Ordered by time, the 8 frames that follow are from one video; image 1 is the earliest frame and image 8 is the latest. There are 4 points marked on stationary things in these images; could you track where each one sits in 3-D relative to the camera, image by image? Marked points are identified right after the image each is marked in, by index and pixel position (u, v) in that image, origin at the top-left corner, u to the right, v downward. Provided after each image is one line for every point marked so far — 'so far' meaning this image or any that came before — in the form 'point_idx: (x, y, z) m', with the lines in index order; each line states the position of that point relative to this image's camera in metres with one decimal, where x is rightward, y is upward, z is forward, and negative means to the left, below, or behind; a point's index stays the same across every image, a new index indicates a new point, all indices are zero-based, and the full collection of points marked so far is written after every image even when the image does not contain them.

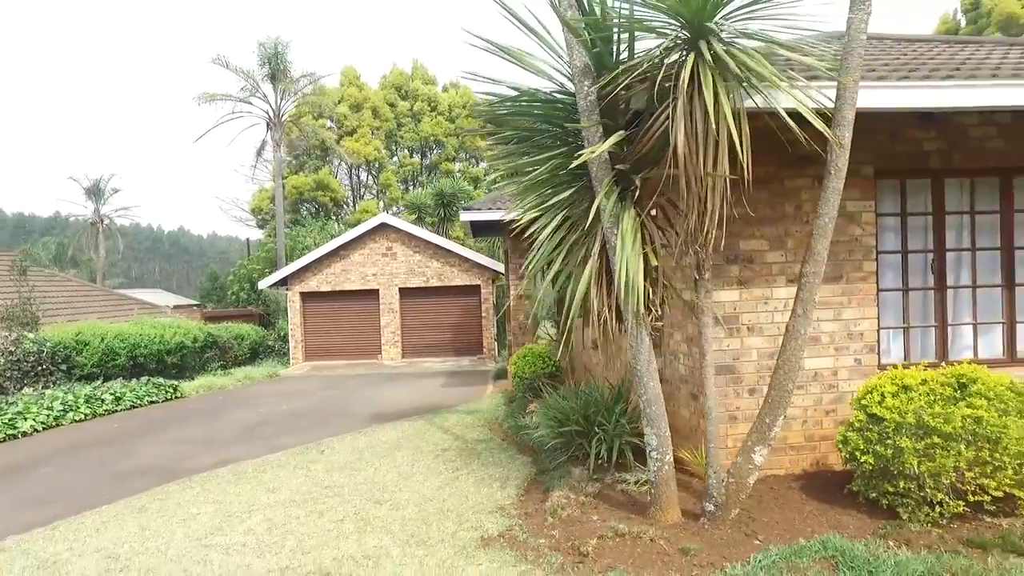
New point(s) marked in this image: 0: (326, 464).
0: (-1.9, -1.8, +7.3) m
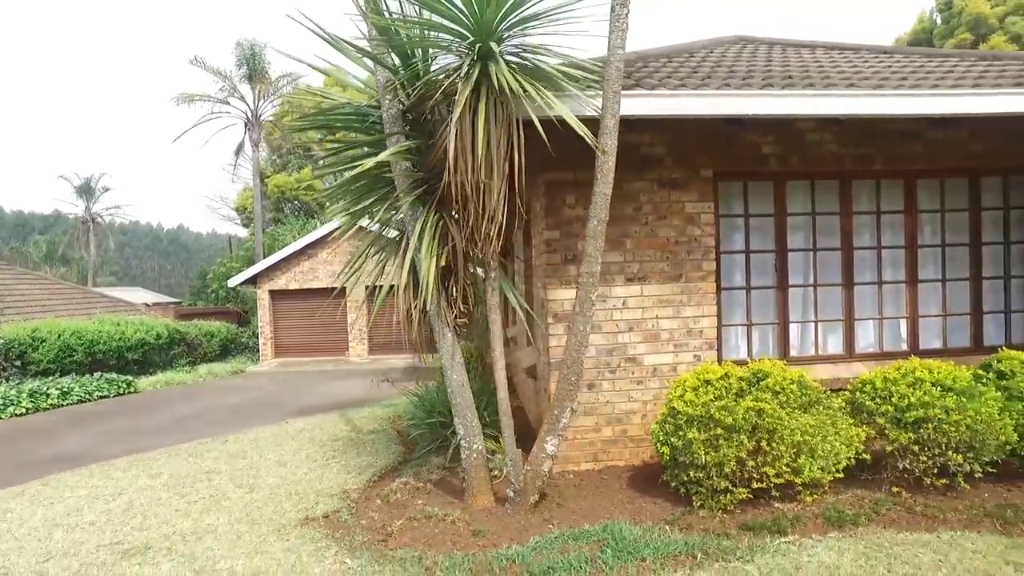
0: (-3.2, -1.8, +7.6) m
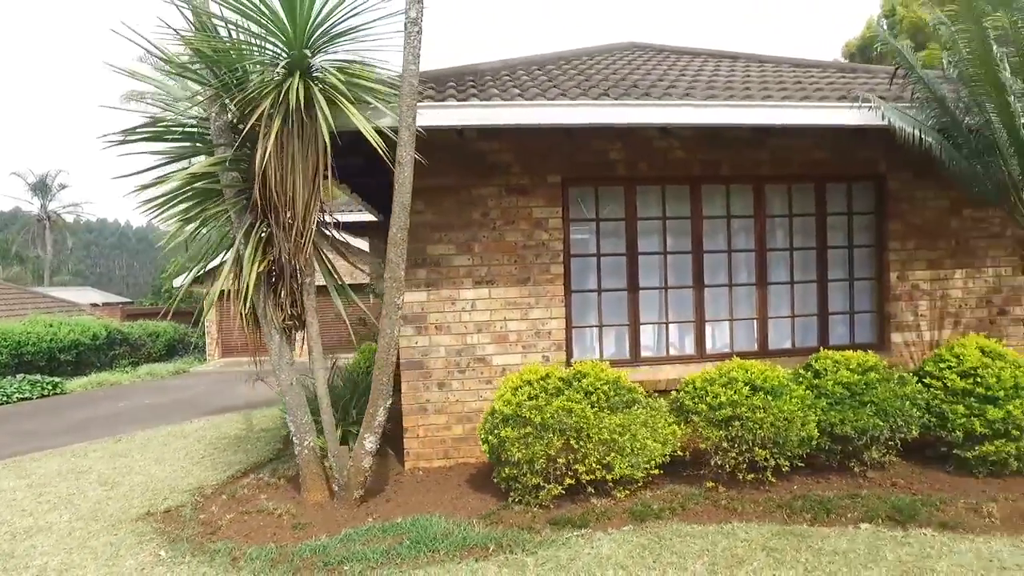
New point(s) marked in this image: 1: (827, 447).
0: (-4.5, -1.8, +7.8) m
1: (+2.3, -1.2, +5.1) m
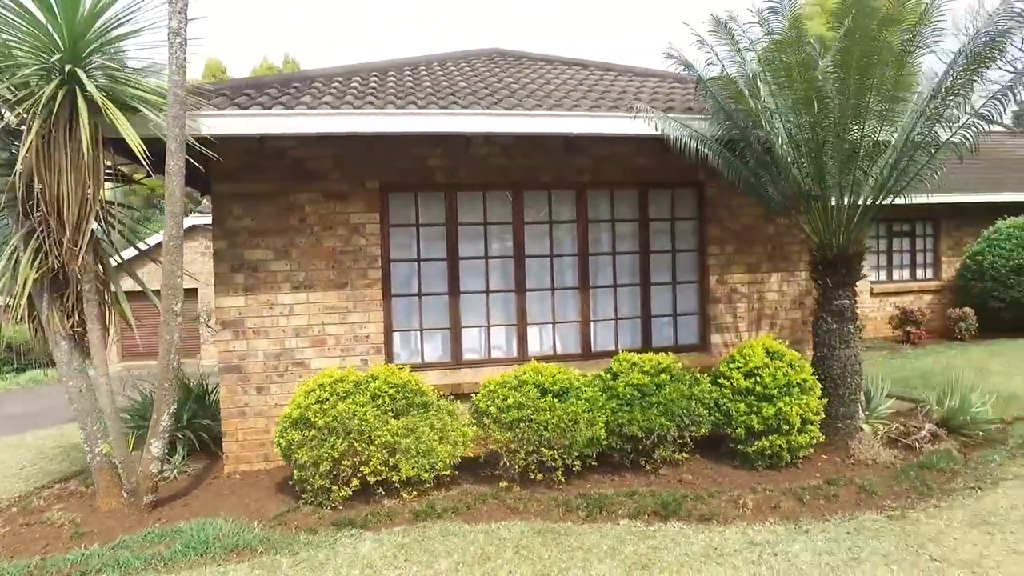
0: (-6.2, -1.8, +7.5) m
1: (+0.8, -1.2, +5.4) m
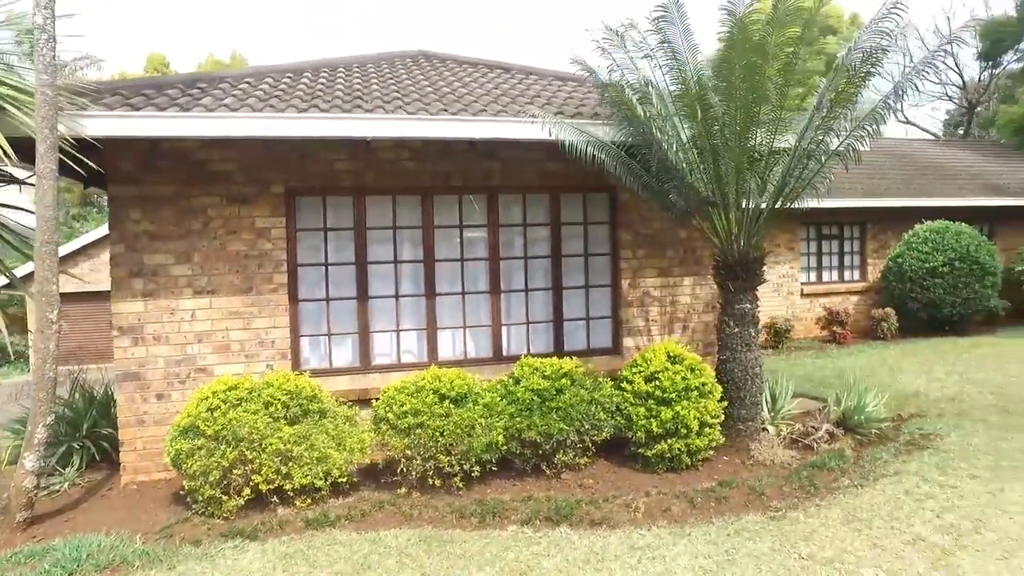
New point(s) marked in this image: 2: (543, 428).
0: (-7.1, -1.9, +7.1) m
1: (0.0, -1.2, +5.4) m
2: (+0.2, -1.0, +5.3) m
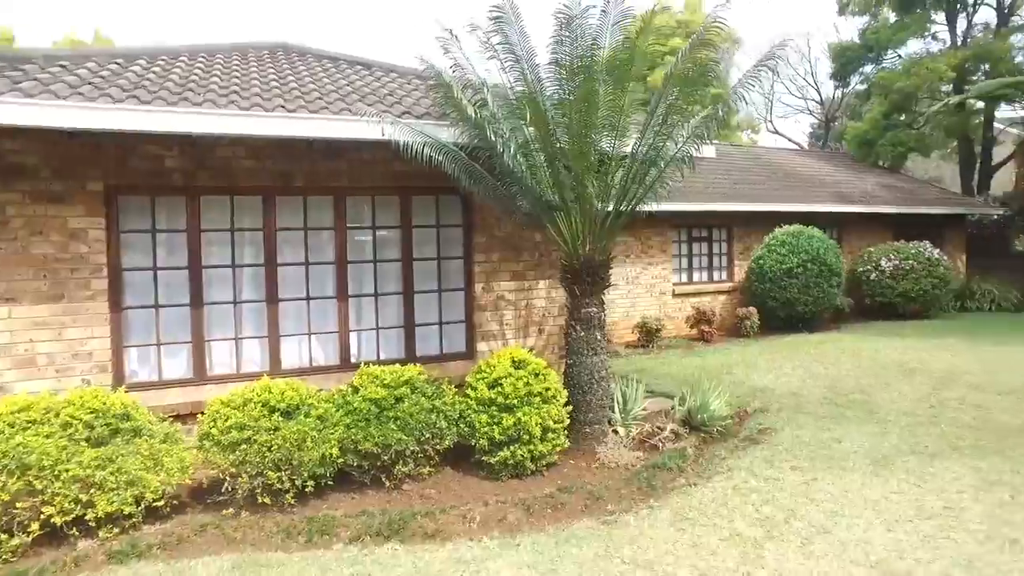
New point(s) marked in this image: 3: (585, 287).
0: (-8.4, -2.0, +5.9) m
1: (-1.2, -1.3, +5.1) m
2: (-0.9, -1.1, +5.1) m
3: (+0.6, 0.0, +5.6) m
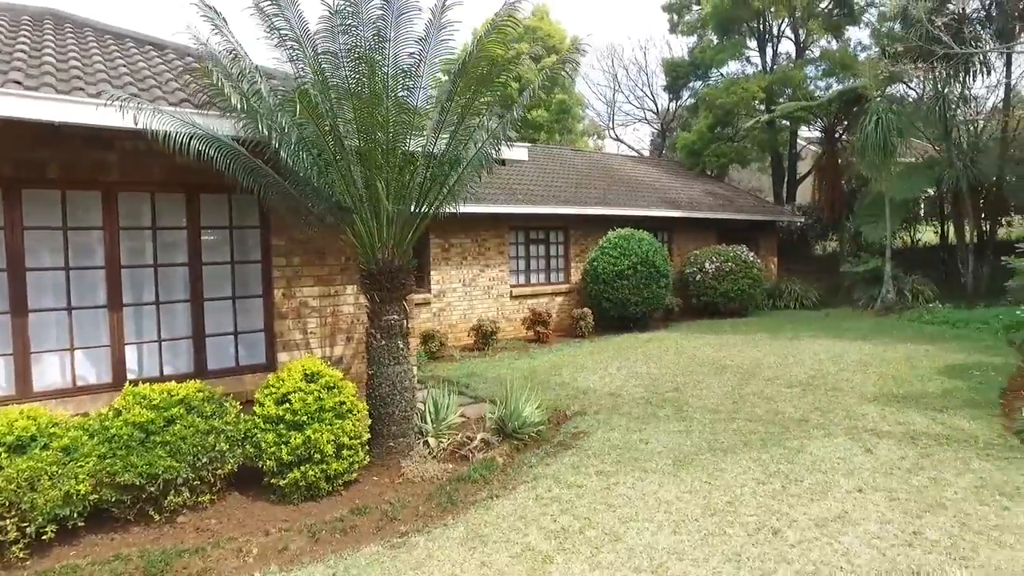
0: (-9.8, -2.1, +3.8) m
1: (-2.5, -1.3, +4.5) m
2: (-2.3, -1.1, +4.5) m
3: (-0.9, 0.0, +5.3) m
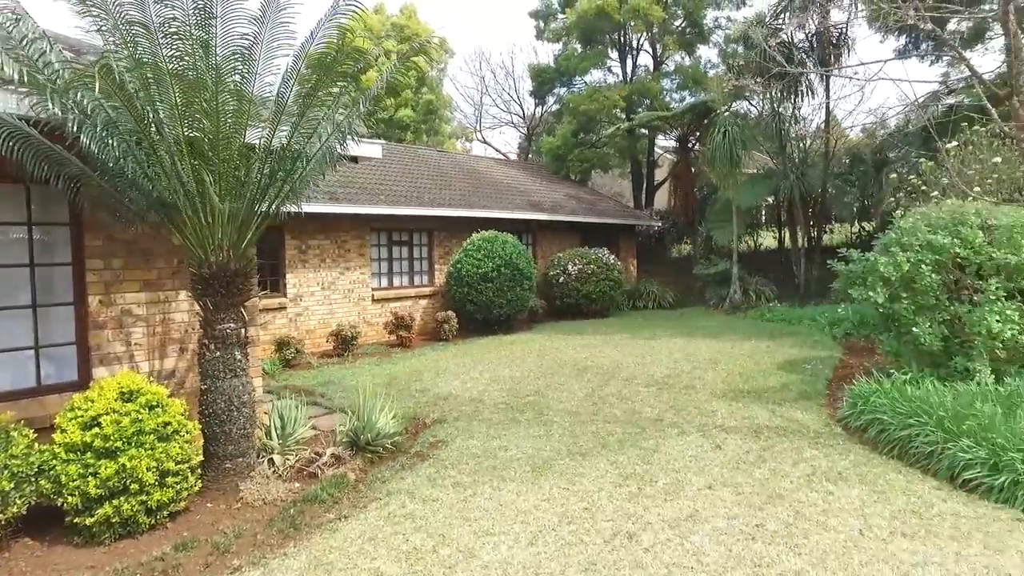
0: (-10.4, -2.2, +1.7) m
1: (-3.4, -1.4, +3.7) m
2: (-3.2, -1.2, +3.7) m
3: (-2.0, -0.1, +4.8) m
